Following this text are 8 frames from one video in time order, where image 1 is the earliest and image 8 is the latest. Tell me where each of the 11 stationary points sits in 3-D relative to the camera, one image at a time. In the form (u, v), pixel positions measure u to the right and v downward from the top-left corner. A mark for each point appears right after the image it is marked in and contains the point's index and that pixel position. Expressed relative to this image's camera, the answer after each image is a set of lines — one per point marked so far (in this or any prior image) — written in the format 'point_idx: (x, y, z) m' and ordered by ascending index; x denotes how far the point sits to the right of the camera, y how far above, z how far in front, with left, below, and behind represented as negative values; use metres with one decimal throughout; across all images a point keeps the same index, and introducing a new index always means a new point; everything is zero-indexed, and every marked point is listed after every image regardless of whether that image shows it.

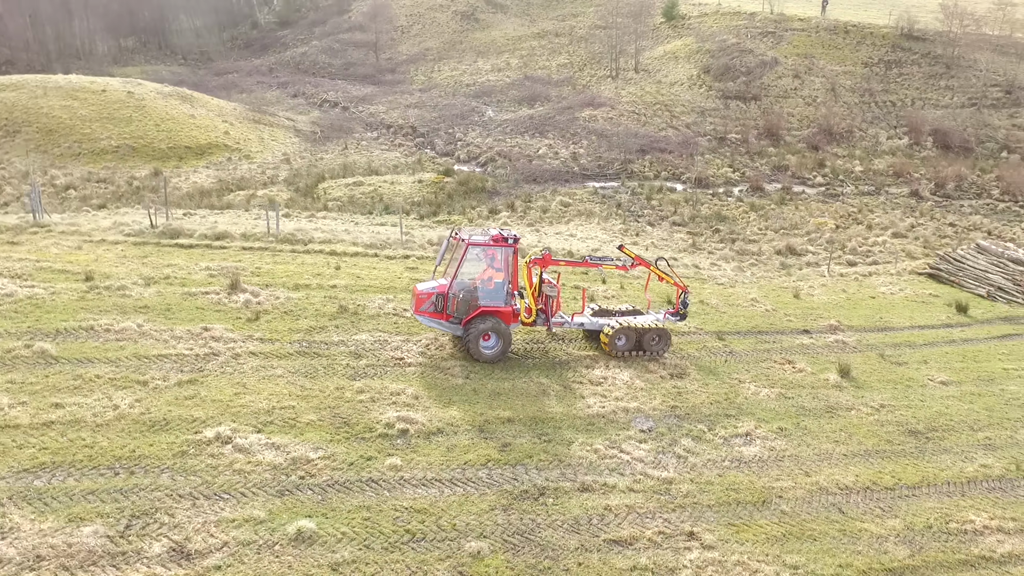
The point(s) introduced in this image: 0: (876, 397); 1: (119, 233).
0: (+4.9, -1.5, +9.7) m
1: (-7.2, +1.1, +13.4) m
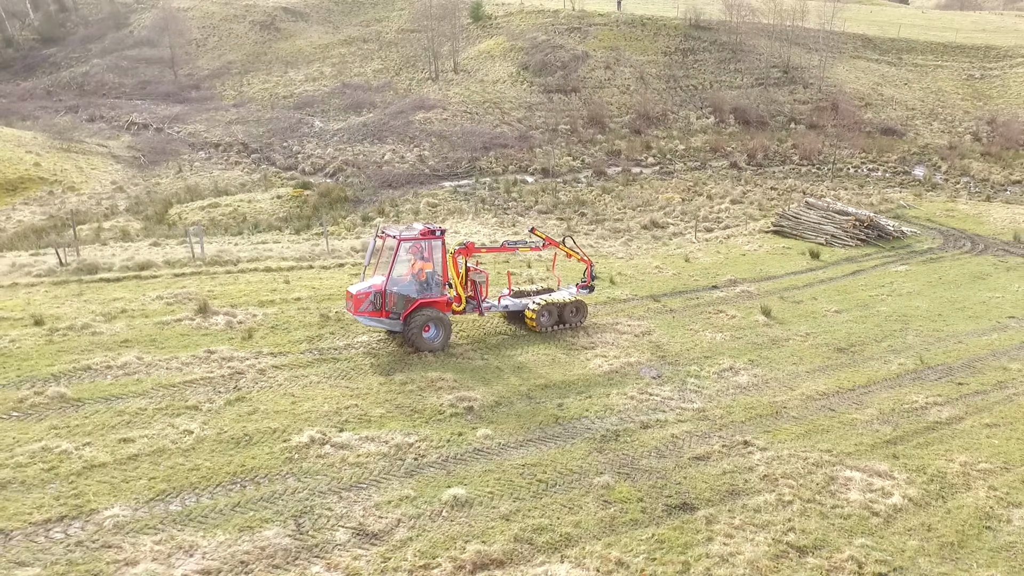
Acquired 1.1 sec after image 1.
0: (+4.6, -0.7, +11.7) m
1: (-8.2, +0.3, +12.3) m
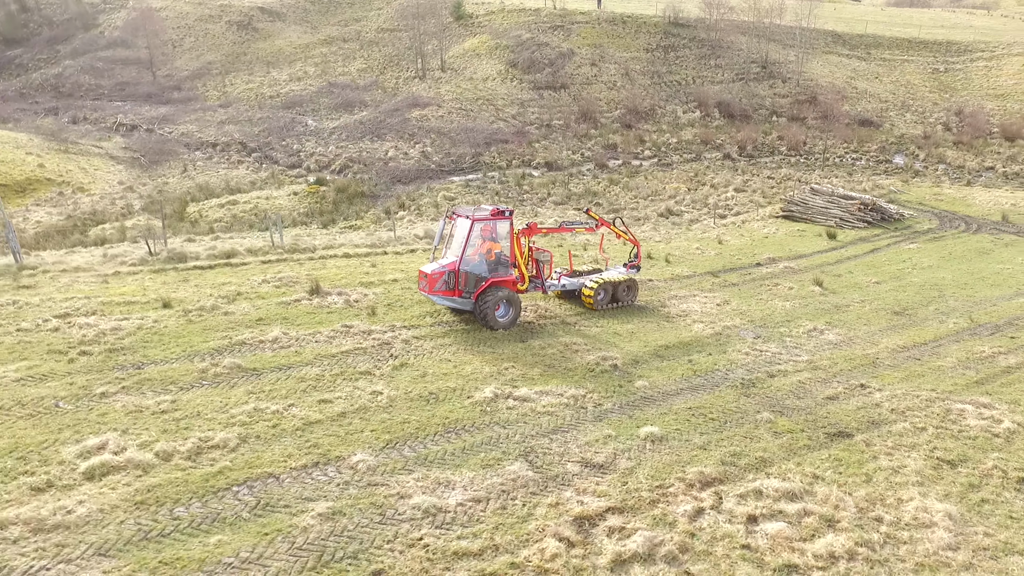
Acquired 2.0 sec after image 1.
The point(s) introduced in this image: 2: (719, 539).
0: (+6.0, -0.2, +12.9) m
1: (-6.8, +0.5, +12.7) m
2: (+1.7, -1.8, +5.5) m
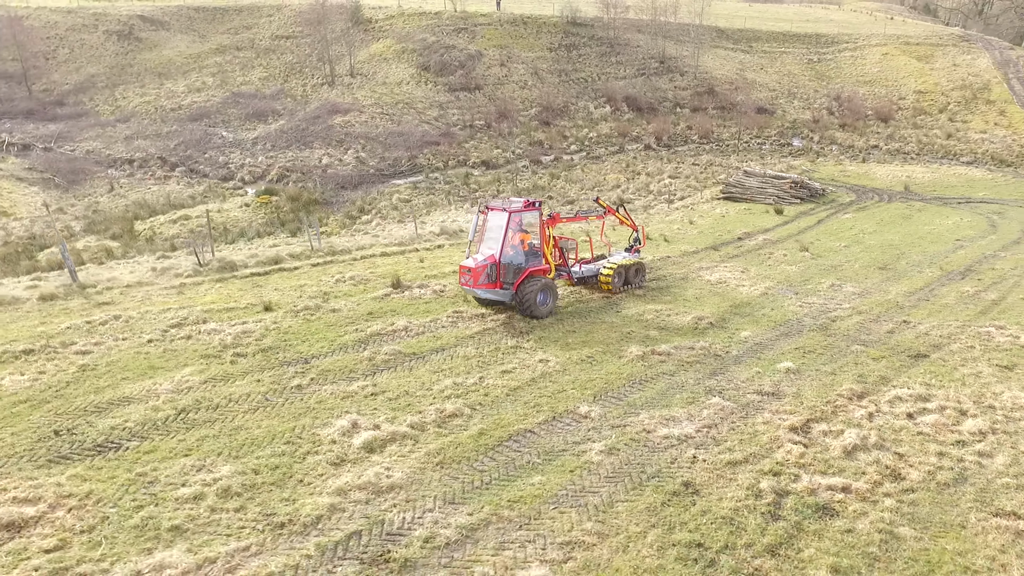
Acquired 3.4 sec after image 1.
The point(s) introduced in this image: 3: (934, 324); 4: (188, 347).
0: (+6.7, +0.6, +15.1) m
1: (-5.9, +0.2, +12.8) m
2: (+3.8, -1.4, +7.1) m
3: (+5.9, -0.5, +10.3) m
4: (-4.0, -0.7, +9.2) m
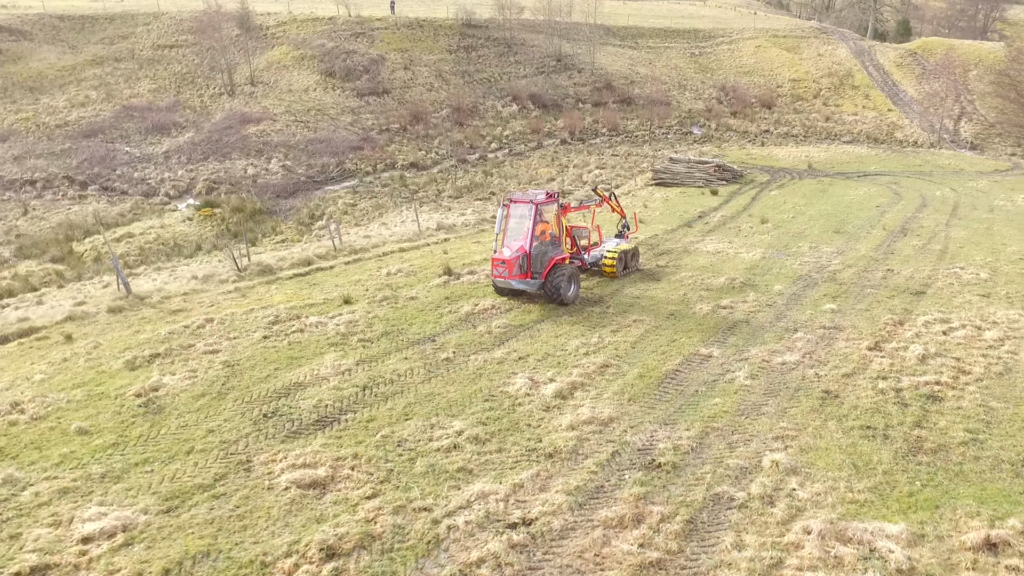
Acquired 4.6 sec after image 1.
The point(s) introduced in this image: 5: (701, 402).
0: (+6.7, +1.5, +17.5) m
1: (-5.3, +0.1, +13.1) m
2: (+5.3, -0.7, +9.1) m
3: (+6.9, +0.3, +12.6) m
4: (-2.7, -0.7, +9.9) m
5: (+1.9, -1.2, +7.6) m
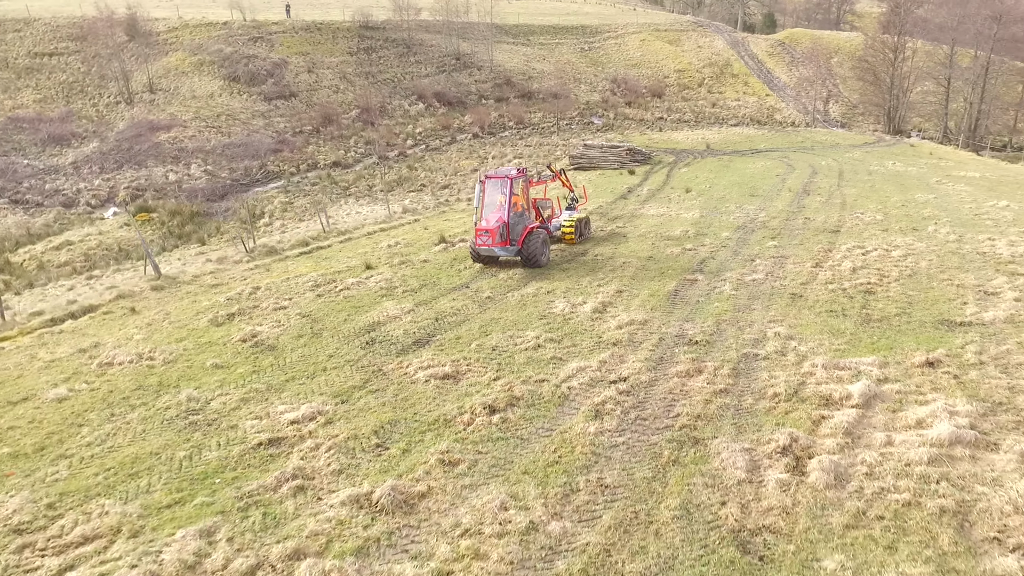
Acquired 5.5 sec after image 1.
0: (+5.6, +2.6, +20.3) m
1: (-5.5, +0.5, +14.2) m
2: (+5.7, +0.5, +11.9) m
3: (+6.6, +1.5, +15.6) m
4: (-2.4, -0.1, +11.4) m
5: (+2.5, -0.3, +9.9) m
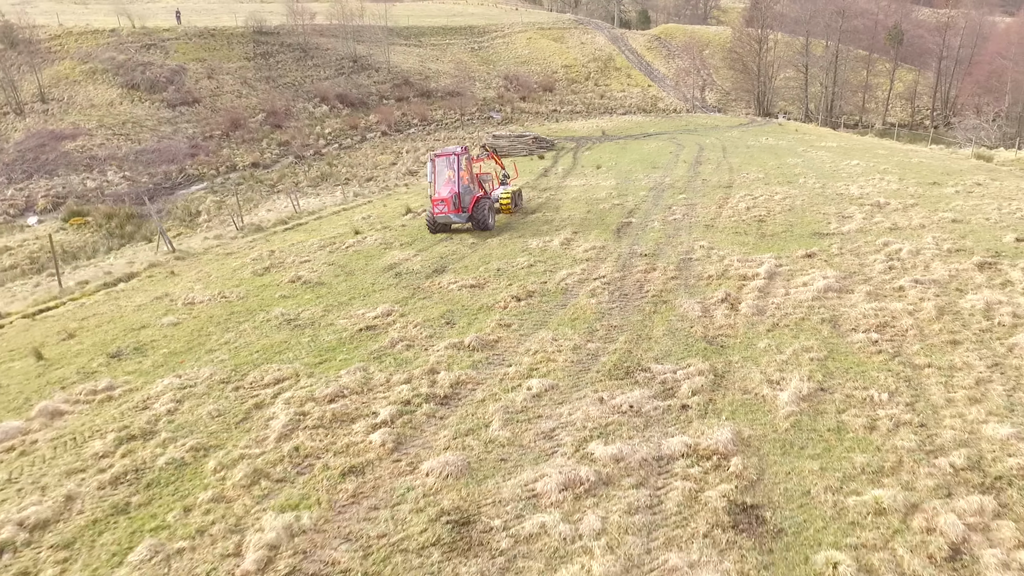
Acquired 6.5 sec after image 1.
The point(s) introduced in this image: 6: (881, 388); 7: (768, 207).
0: (+3.6, +3.9, +23.8) m
1: (-6.3, +1.0, +16.1) m
2: (+5.0, +1.8, +15.4) m
3: (+5.3, +2.9, +19.2) m
4: (-2.8, +0.7, +13.8) m
5: (+2.3, +0.9, +13.0) m
6: (+3.4, -0.9, +6.8) m
7: (+5.2, +1.7, +15.0) m
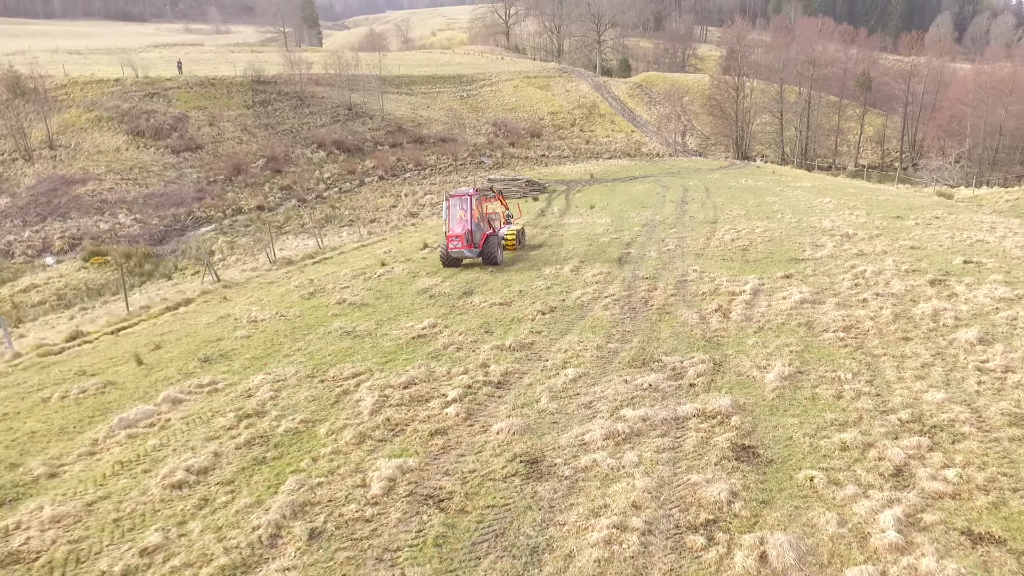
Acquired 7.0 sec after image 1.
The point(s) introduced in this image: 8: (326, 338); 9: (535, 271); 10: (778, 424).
0: (+3.6, +2.9, +25.8) m
1: (-6.1, +0.4, +17.7) m
2: (+5.3, +1.3, +17.3) m
3: (+5.5, +2.2, +21.2) m
4: (-2.5, +0.2, +15.5) m
5: (+2.6, +0.5, +14.8) m
6: (+3.9, -1.0, +8.6) m
7: (+5.5, +1.2, +16.9) m
8: (-2.8, -0.8, +11.0) m
9: (+0.5, +0.4, +15.1) m
10: (+2.6, -1.3, +7.2) m
